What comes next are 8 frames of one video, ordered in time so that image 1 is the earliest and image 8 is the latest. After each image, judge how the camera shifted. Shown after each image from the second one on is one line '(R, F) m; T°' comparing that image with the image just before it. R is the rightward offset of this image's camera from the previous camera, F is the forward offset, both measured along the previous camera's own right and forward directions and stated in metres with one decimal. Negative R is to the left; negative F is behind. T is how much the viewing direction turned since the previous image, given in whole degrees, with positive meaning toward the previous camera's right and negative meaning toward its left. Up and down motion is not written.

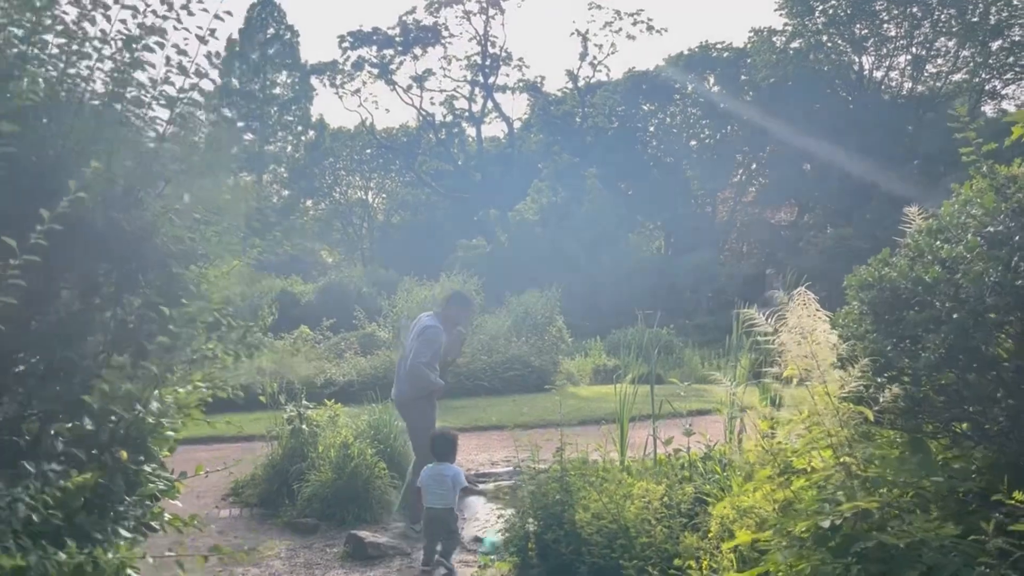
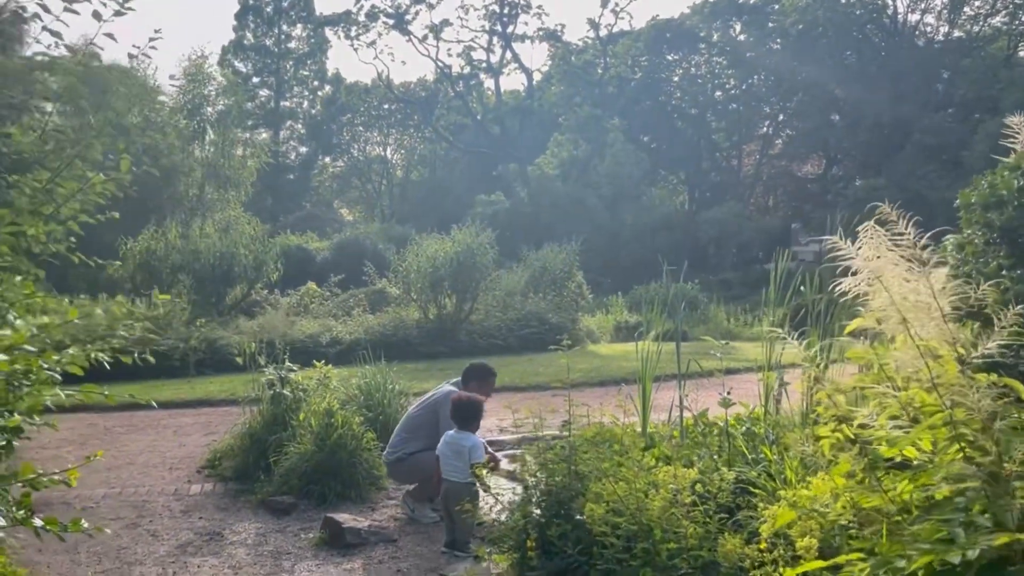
(+0.1, +1.1) m; -2°
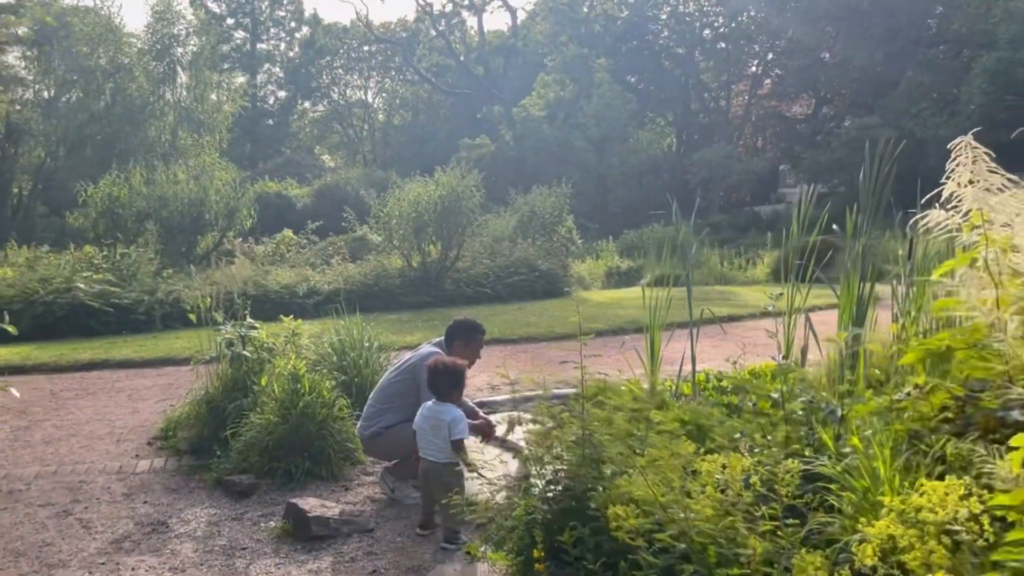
(0.0, +1.0) m; +1°
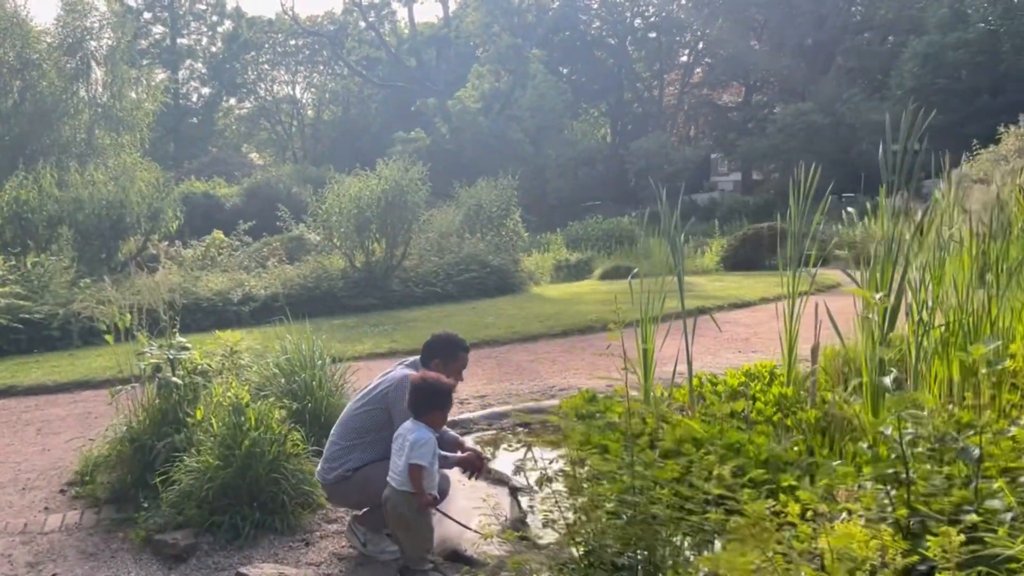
(-0.3, +0.9) m; +4°
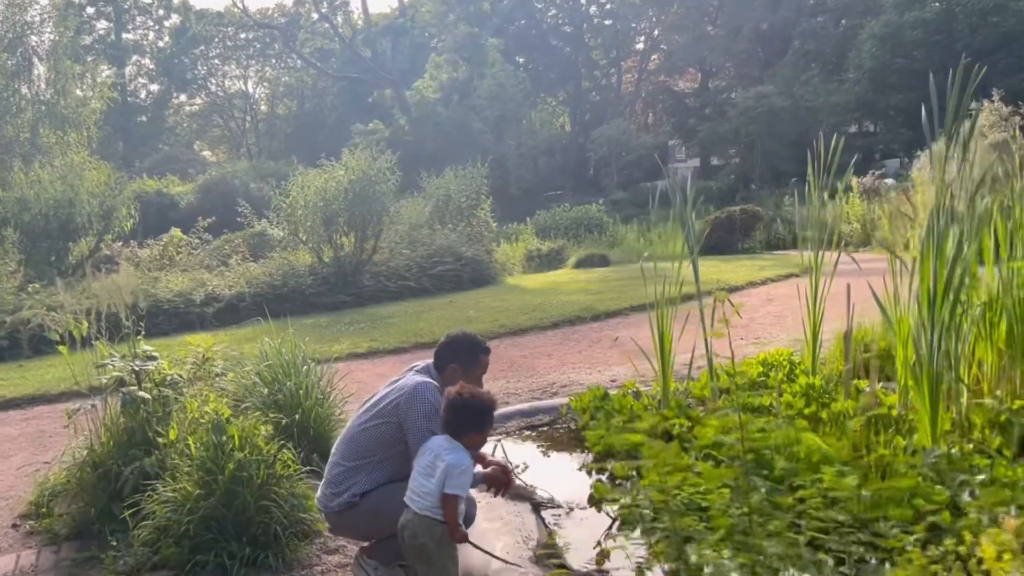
(-0.3, +0.6) m; +3°
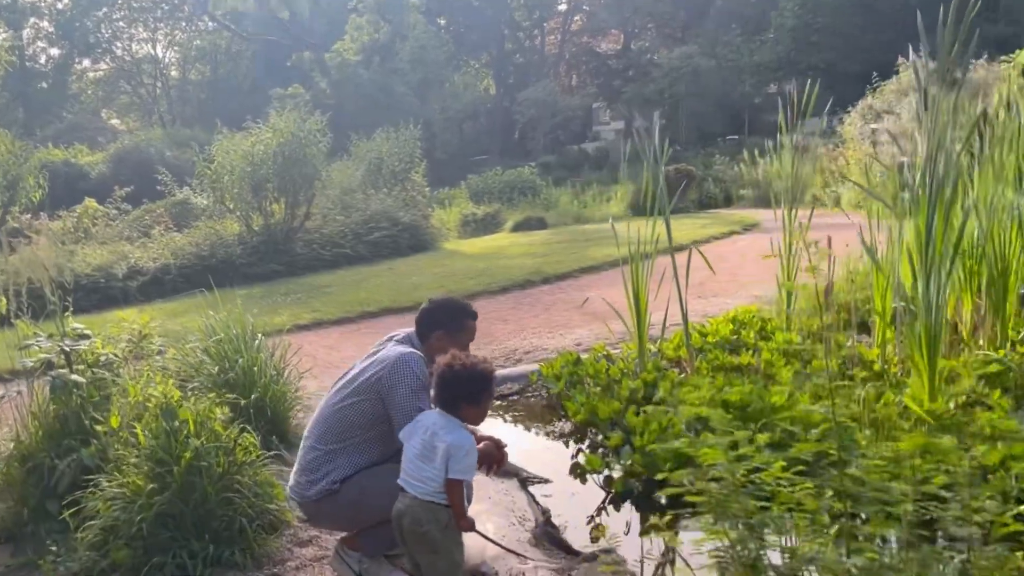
(-0.3, +0.4) m; +5°
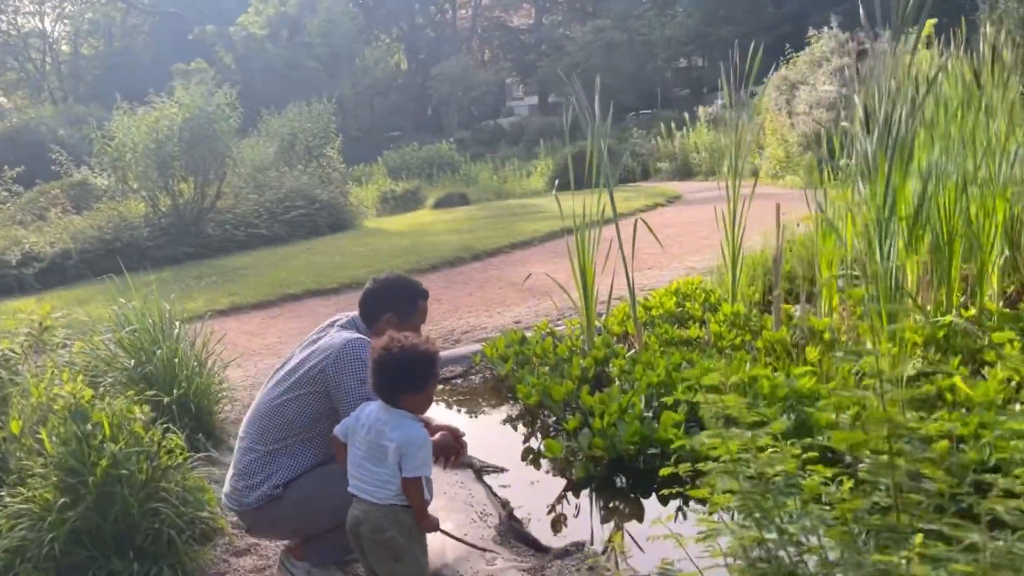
(-0.1, +0.3) m; +6°
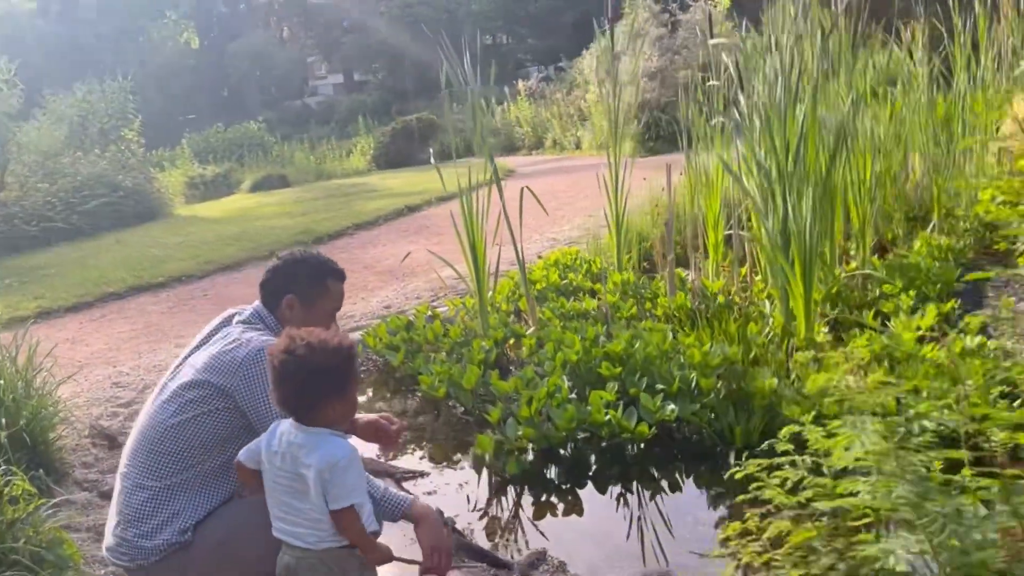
(-0.4, +0.5) m; +12°
